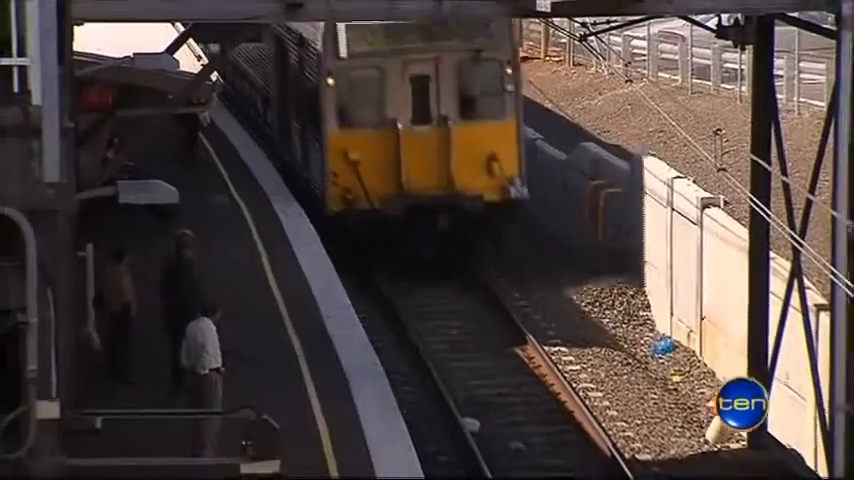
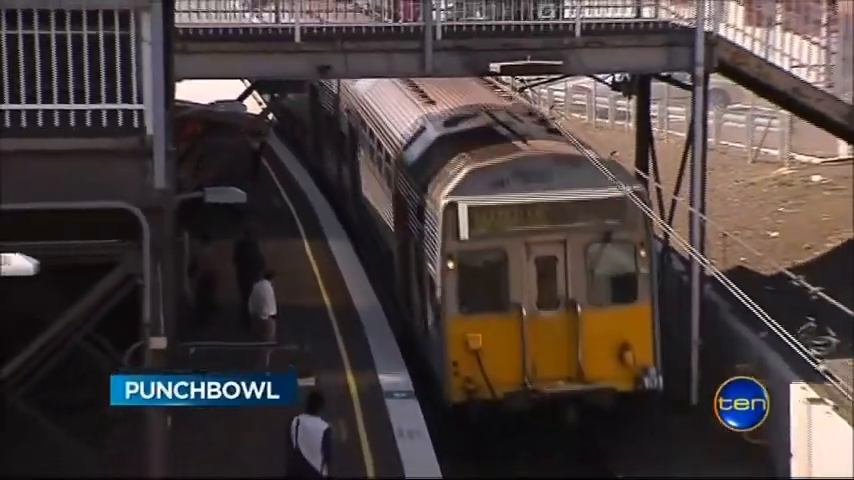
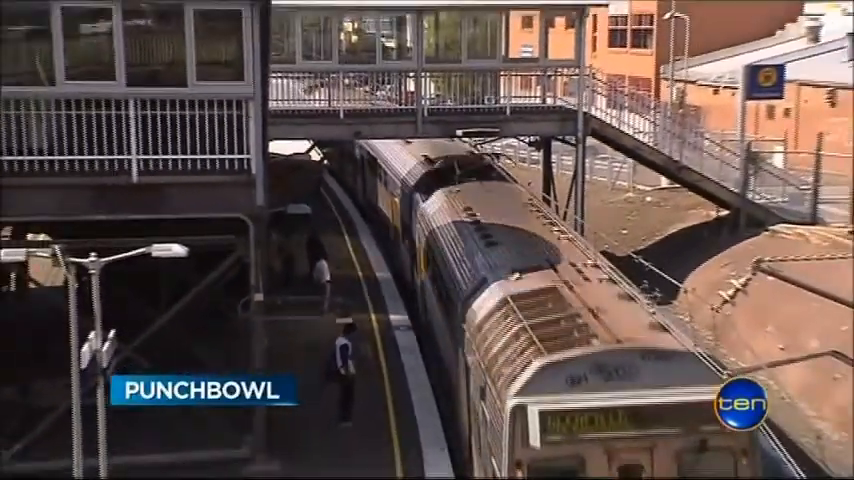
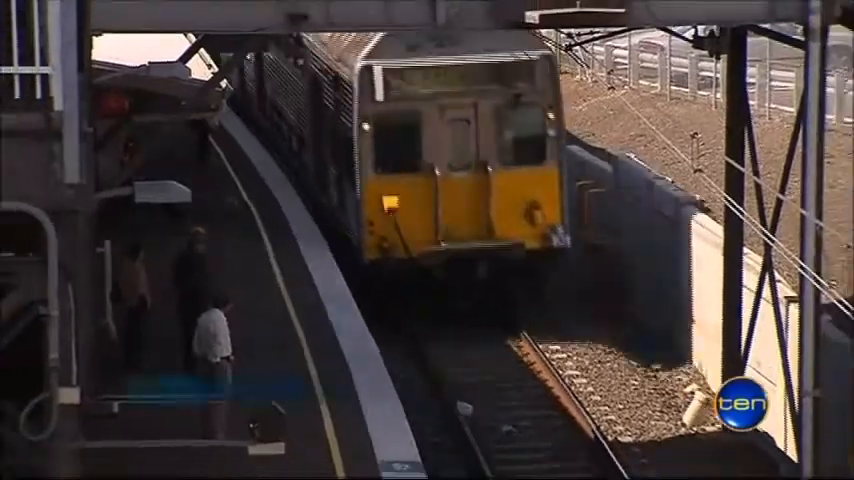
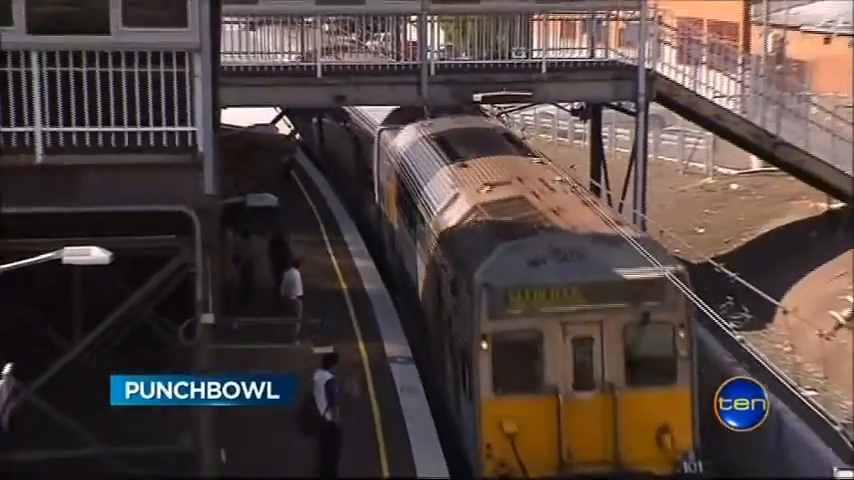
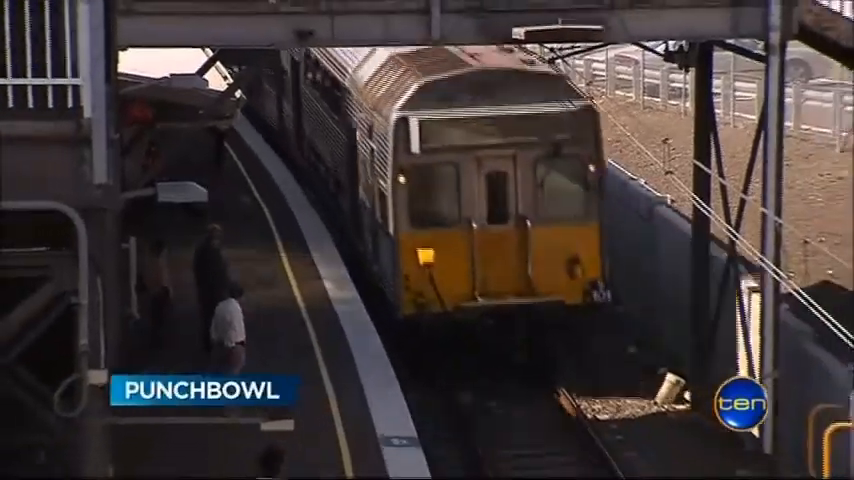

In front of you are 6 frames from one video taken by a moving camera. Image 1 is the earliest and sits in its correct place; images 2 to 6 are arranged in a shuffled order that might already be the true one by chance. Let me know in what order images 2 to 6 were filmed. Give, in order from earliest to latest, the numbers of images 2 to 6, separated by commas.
4, 6, 2, 5, 3
